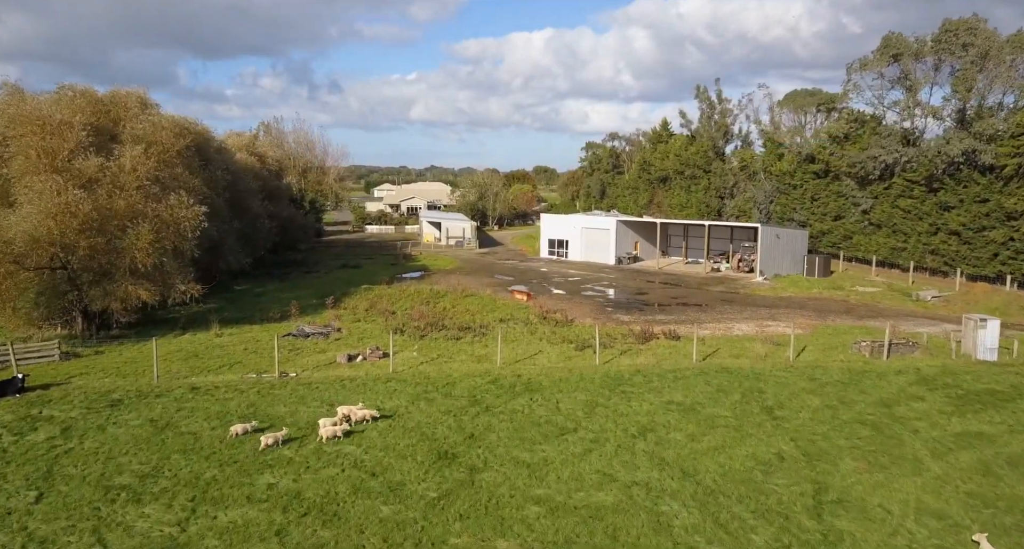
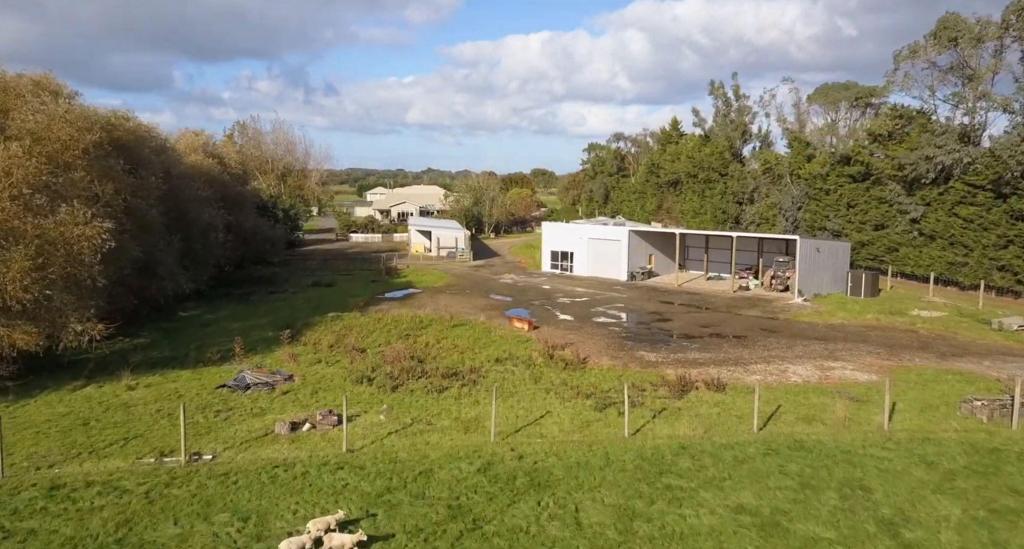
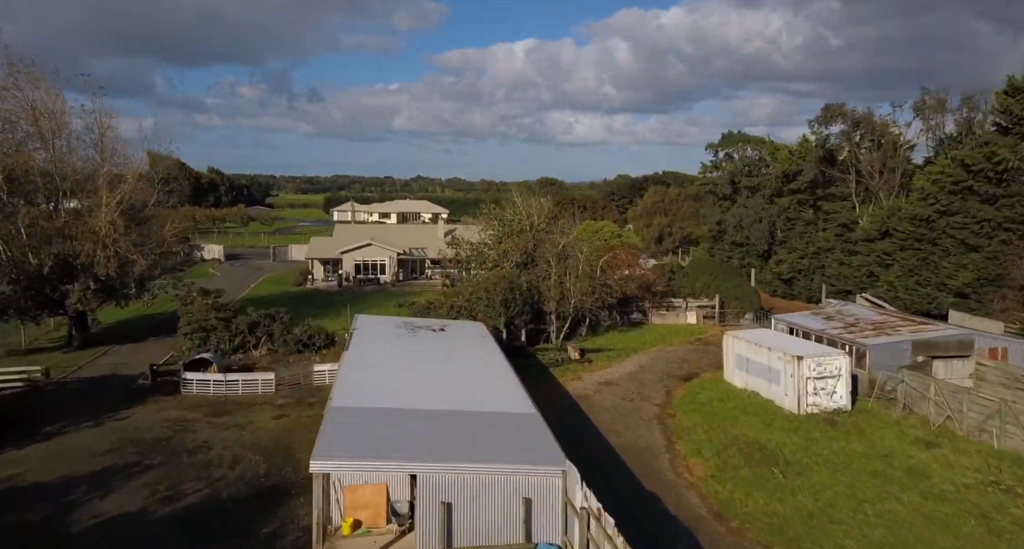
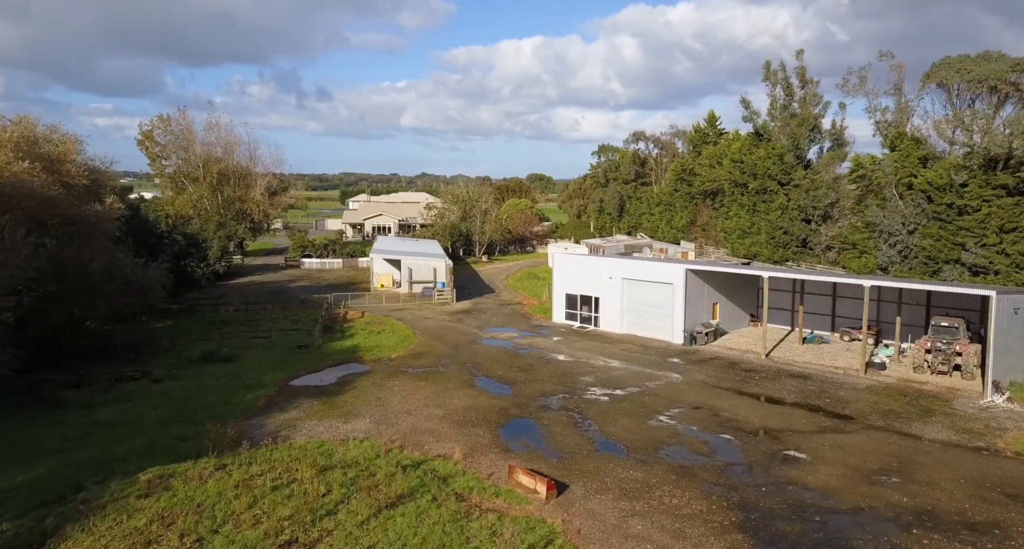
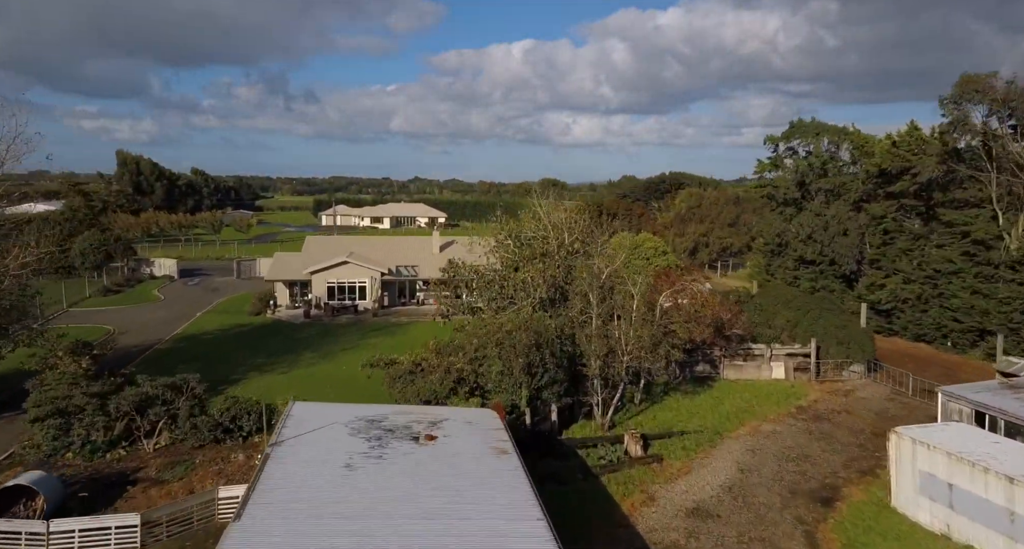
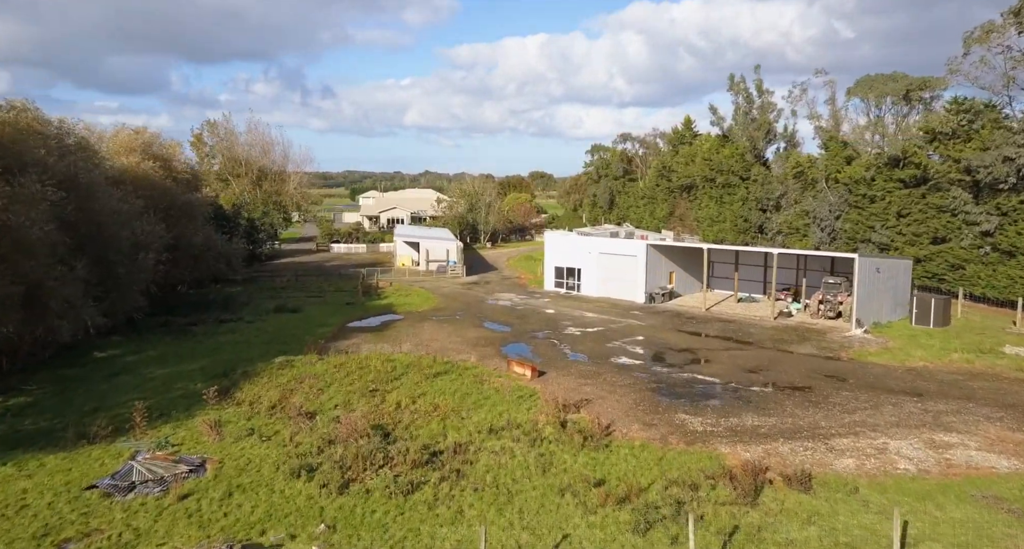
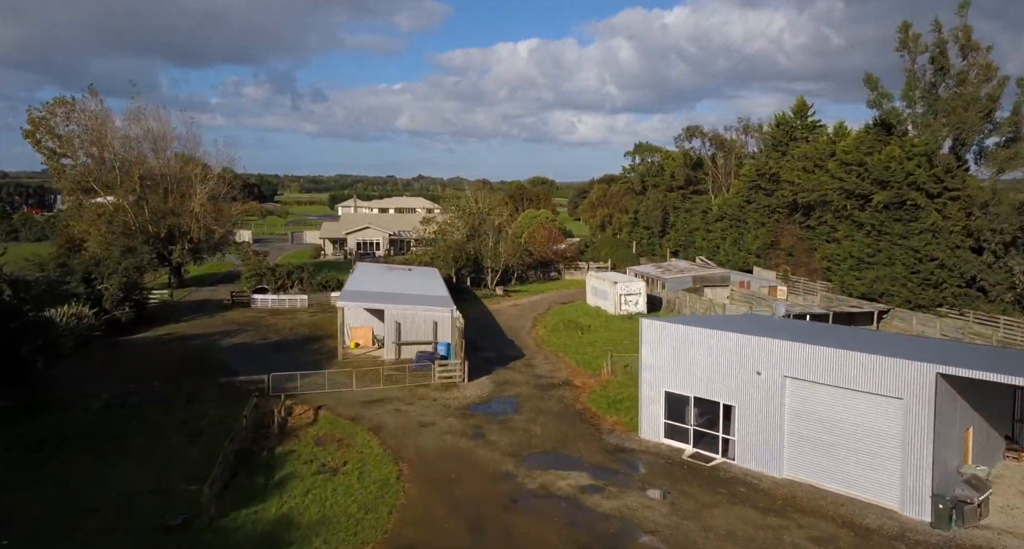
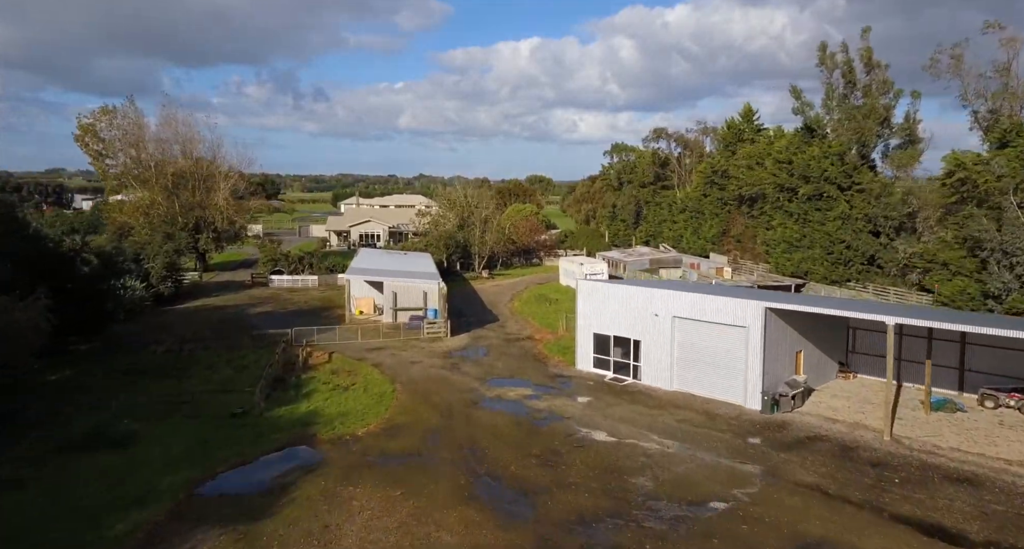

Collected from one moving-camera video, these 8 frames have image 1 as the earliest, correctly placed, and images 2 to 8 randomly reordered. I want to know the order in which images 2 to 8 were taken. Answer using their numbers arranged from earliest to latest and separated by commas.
2, 6, 4, 8, 7, 3, 5
